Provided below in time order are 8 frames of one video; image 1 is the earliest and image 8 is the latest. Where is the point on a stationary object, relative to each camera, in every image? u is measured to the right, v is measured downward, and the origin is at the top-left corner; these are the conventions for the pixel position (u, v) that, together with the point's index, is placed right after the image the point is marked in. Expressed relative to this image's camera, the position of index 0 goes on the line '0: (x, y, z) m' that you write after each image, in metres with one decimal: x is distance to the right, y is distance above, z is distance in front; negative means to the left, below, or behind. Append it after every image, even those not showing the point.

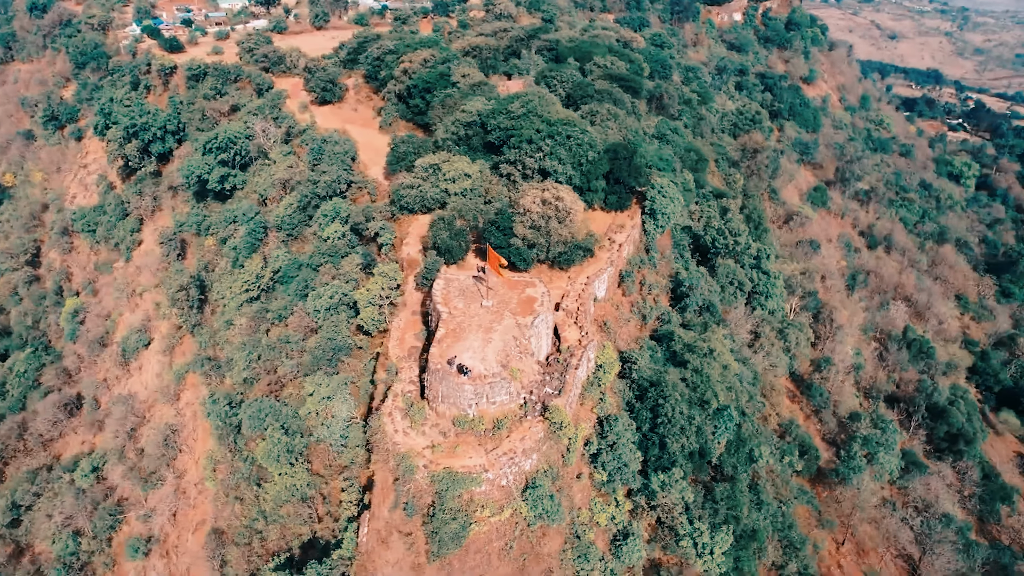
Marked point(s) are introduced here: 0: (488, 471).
0: (-0.1, -4.4, +15.5) m
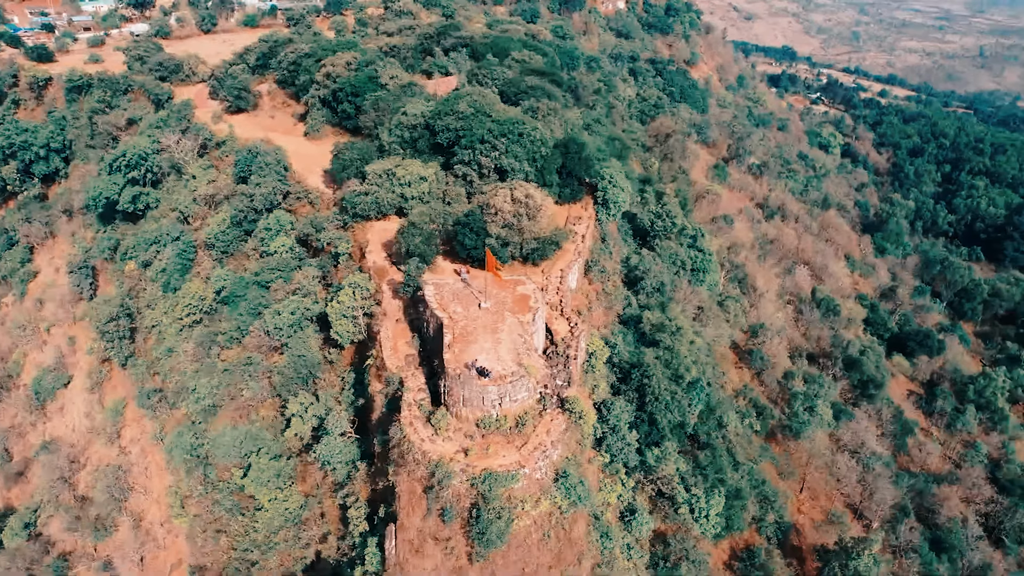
0: (+0.6, -4.4, +16.0) m
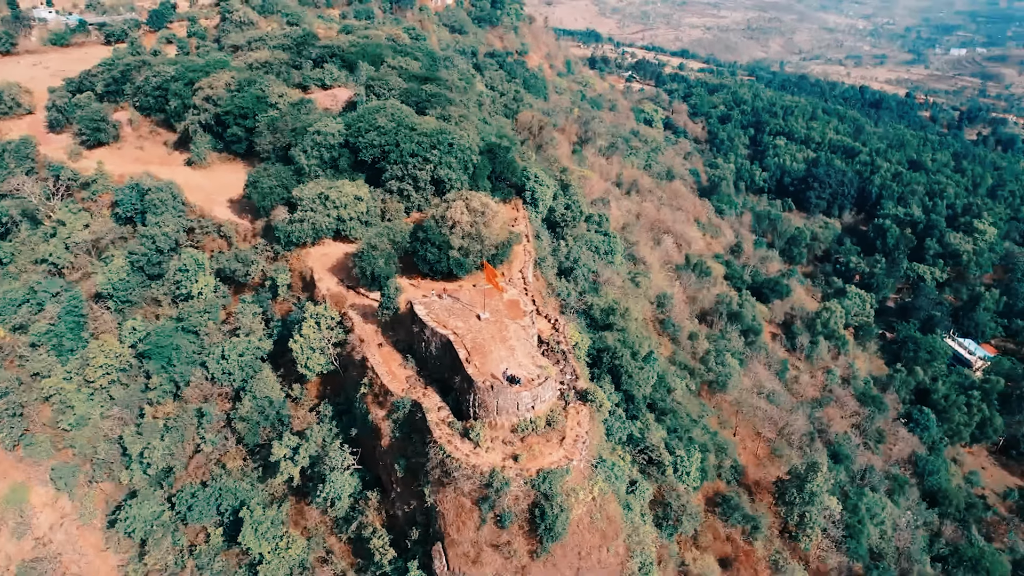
0: (+1.7, -4.5, +17.2) m
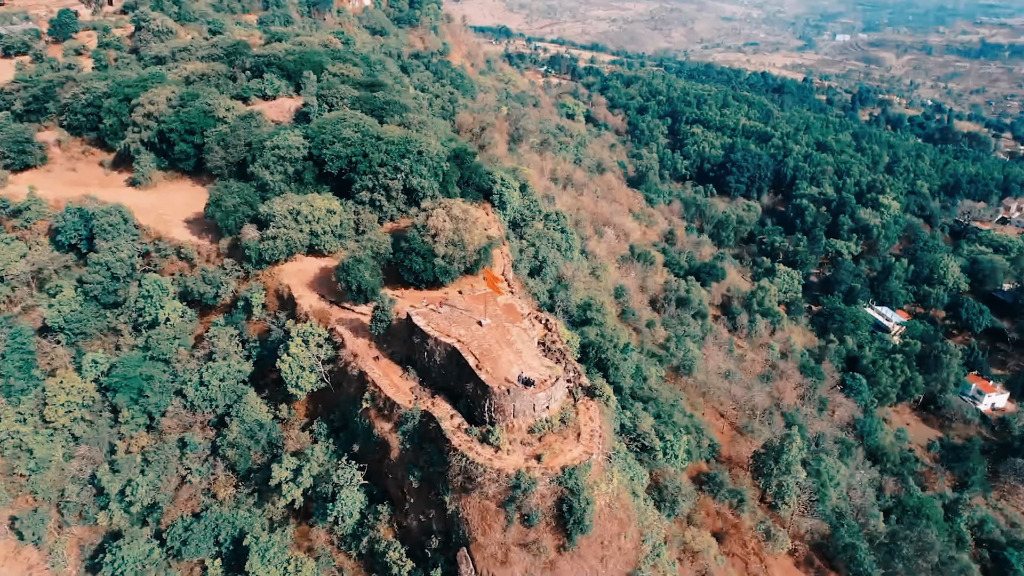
0: (+2.2, -4.5, +17.9) m
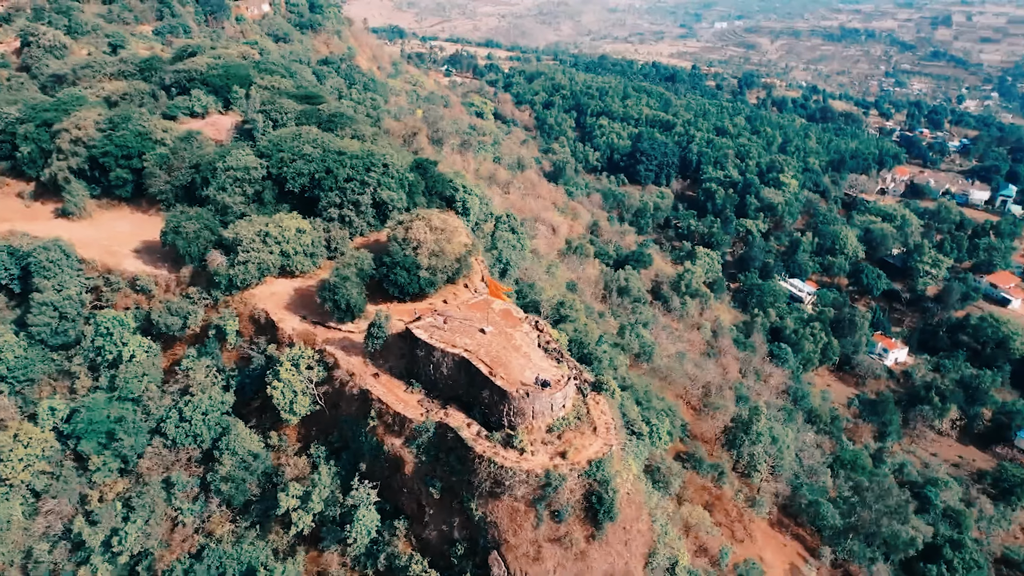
0: (+2.8, -4.5, +18.9) m
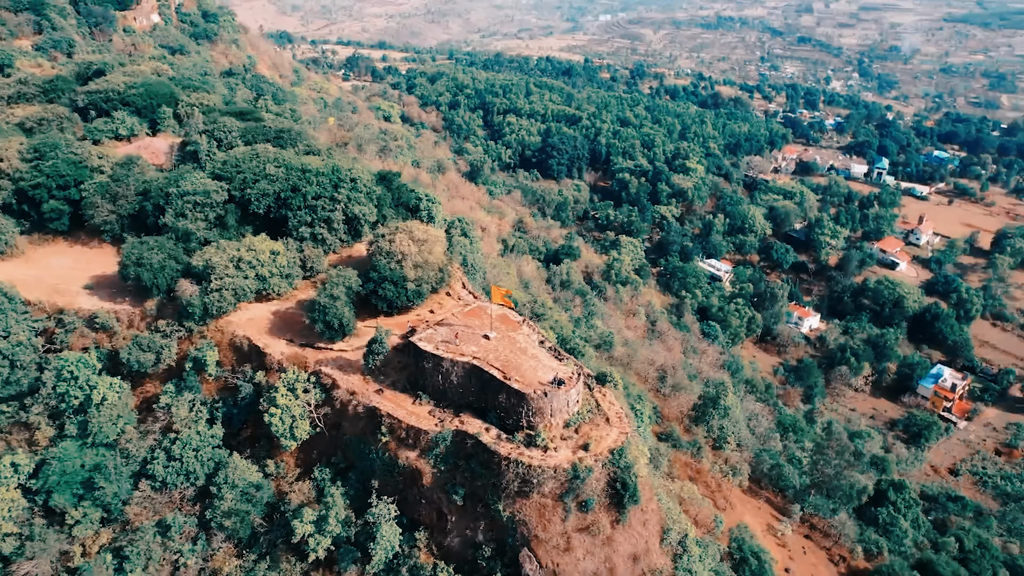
0: (+3.3, -4.4, +19.9) m
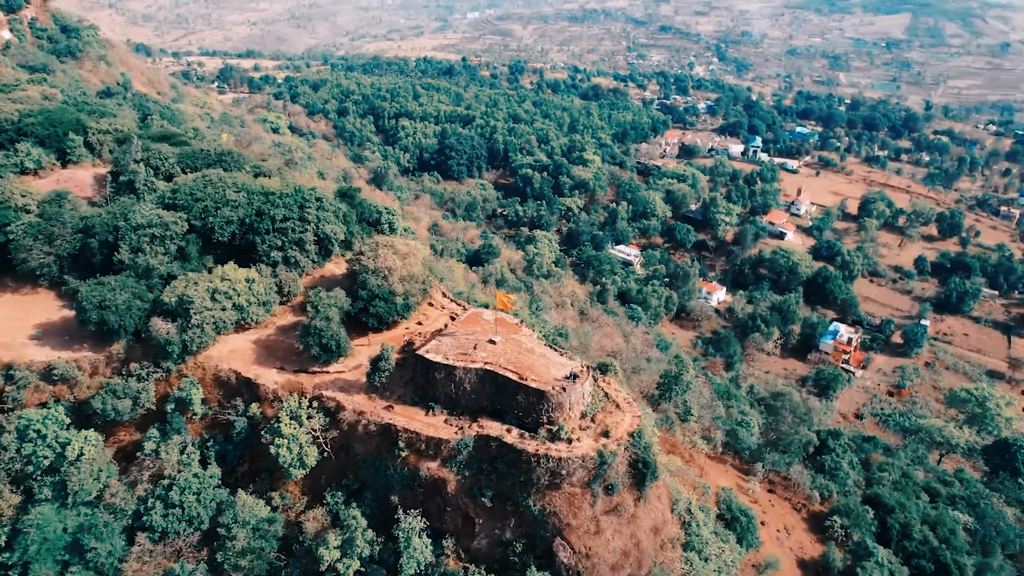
0: (+3.8, -4.2, +21.2) m
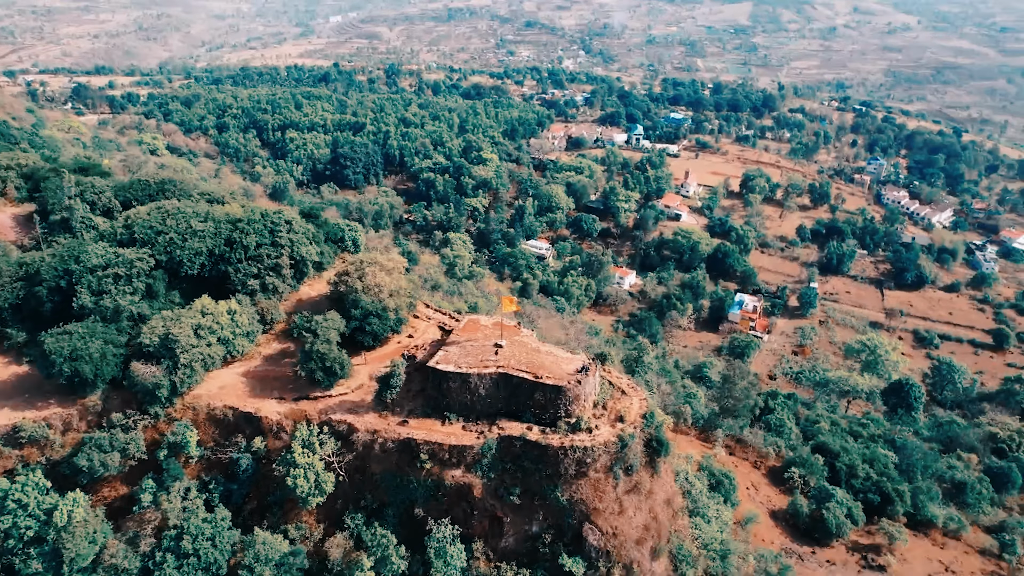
0: (+4.2, -3.9, +22.5) m
